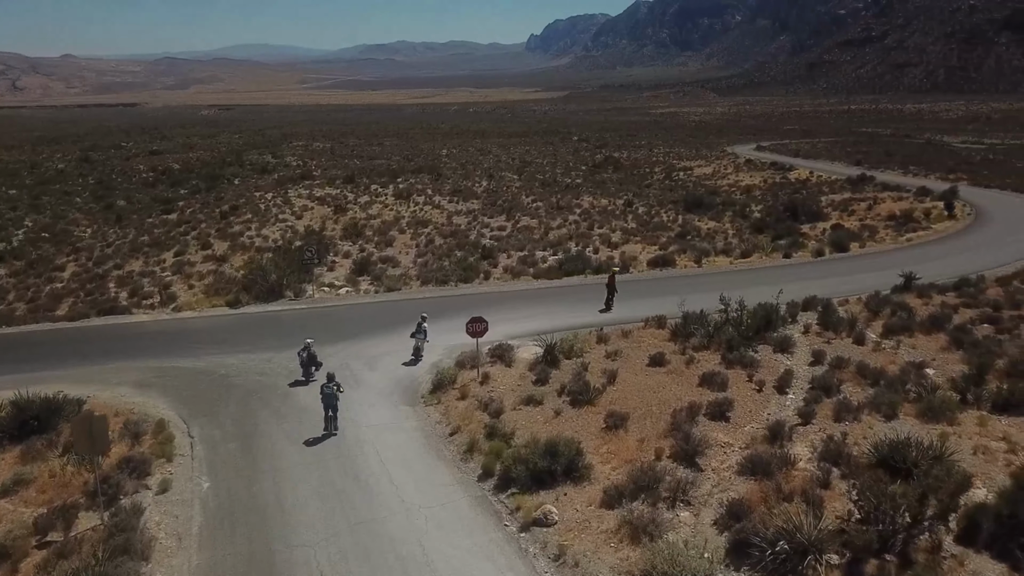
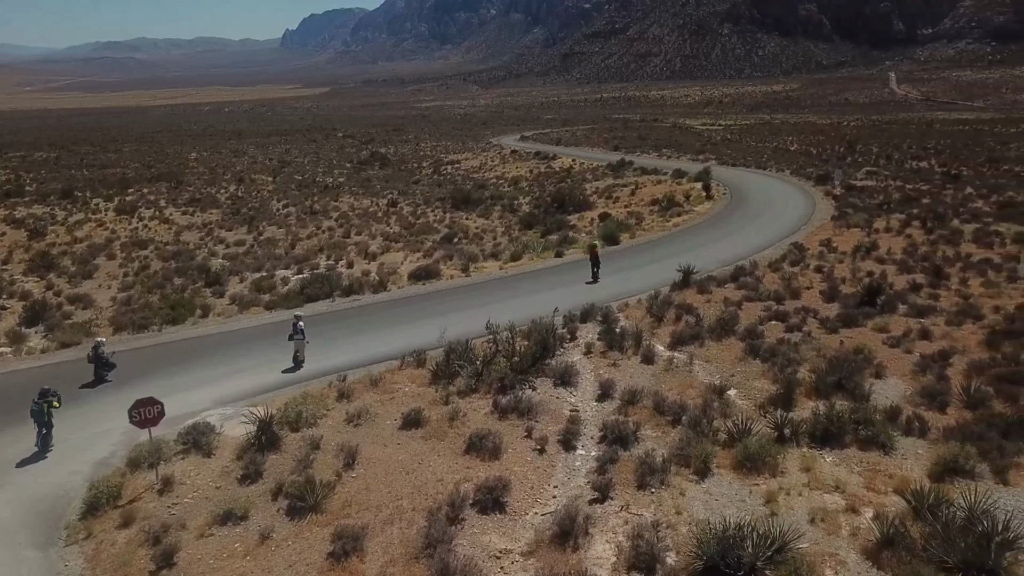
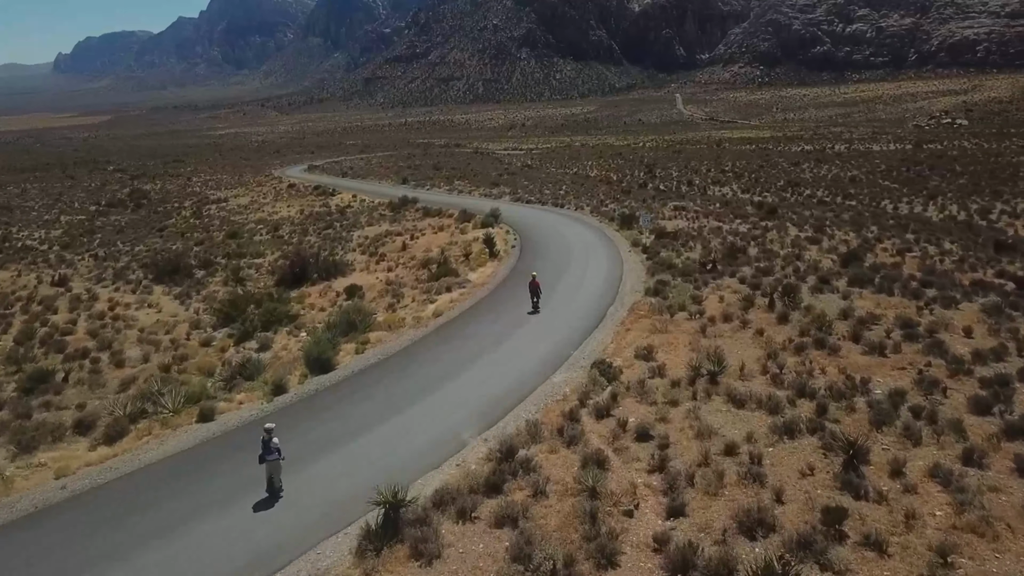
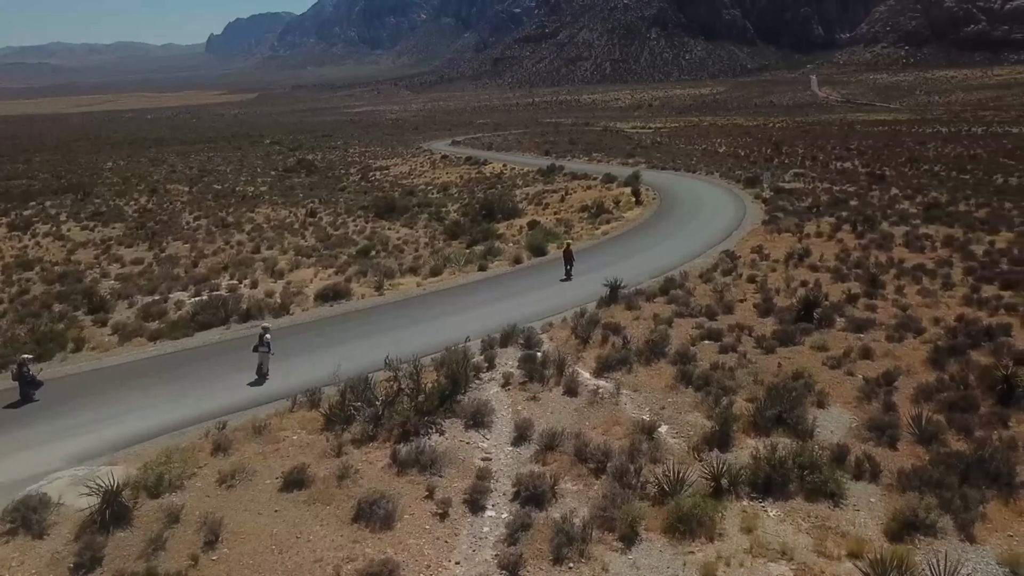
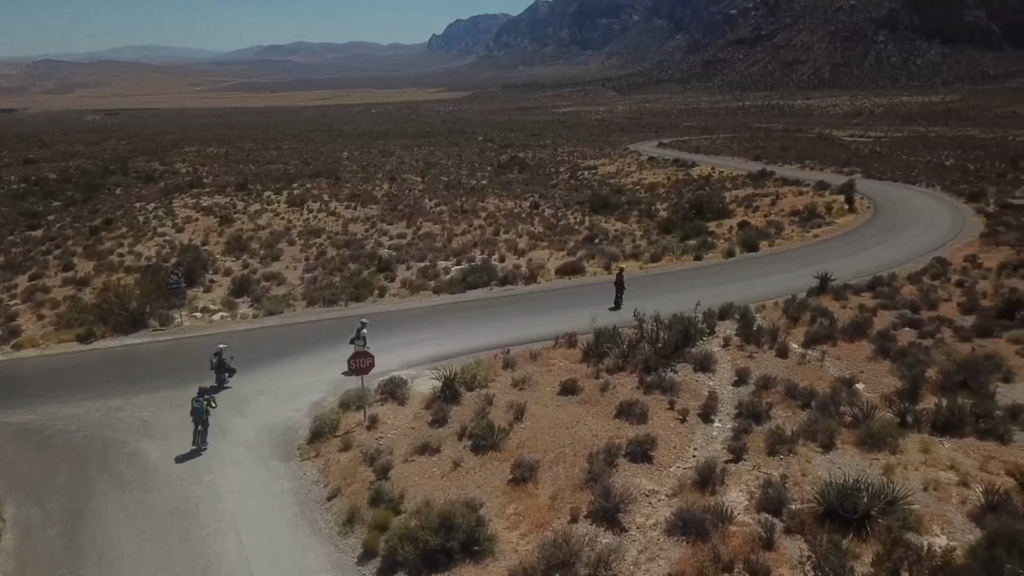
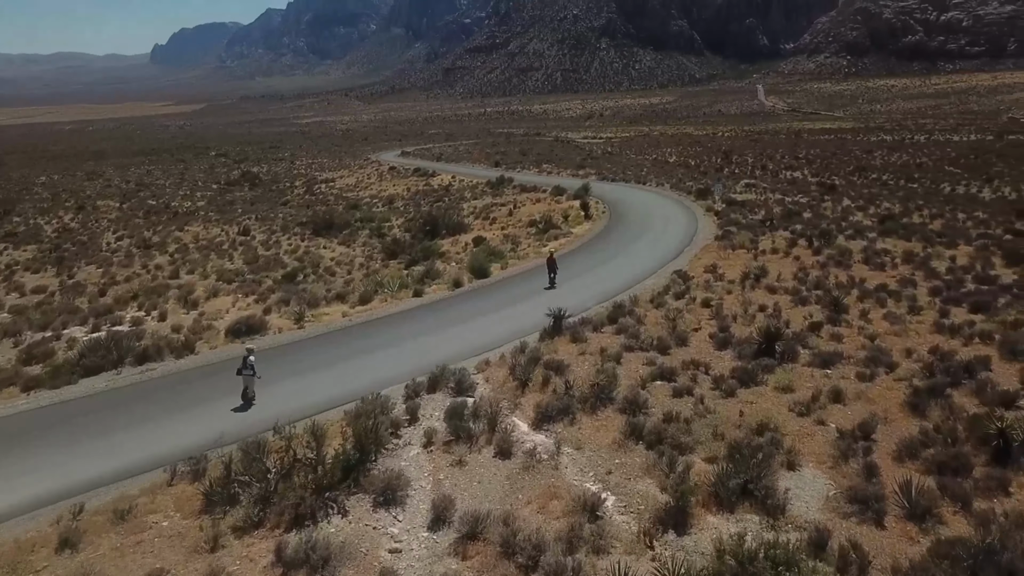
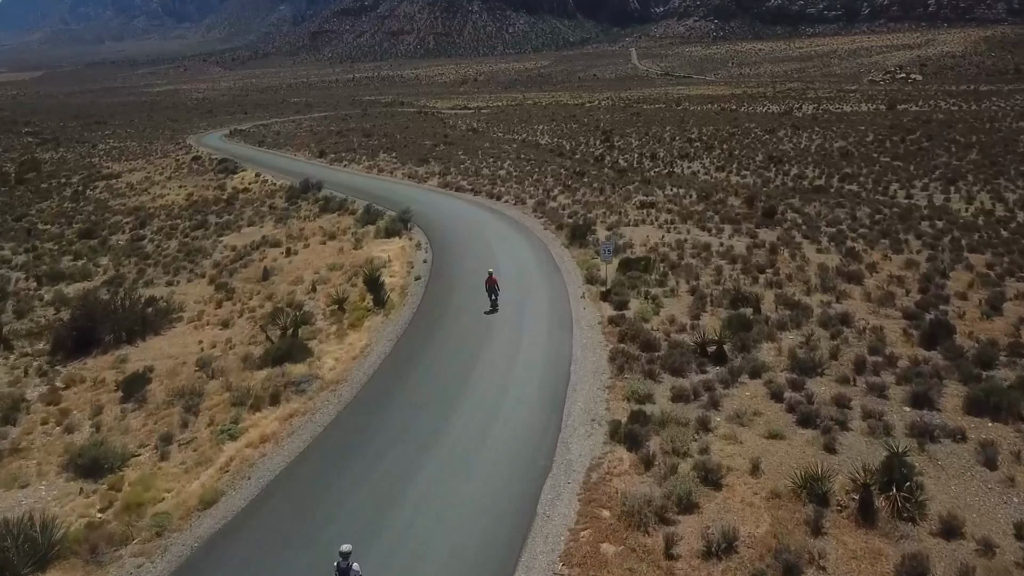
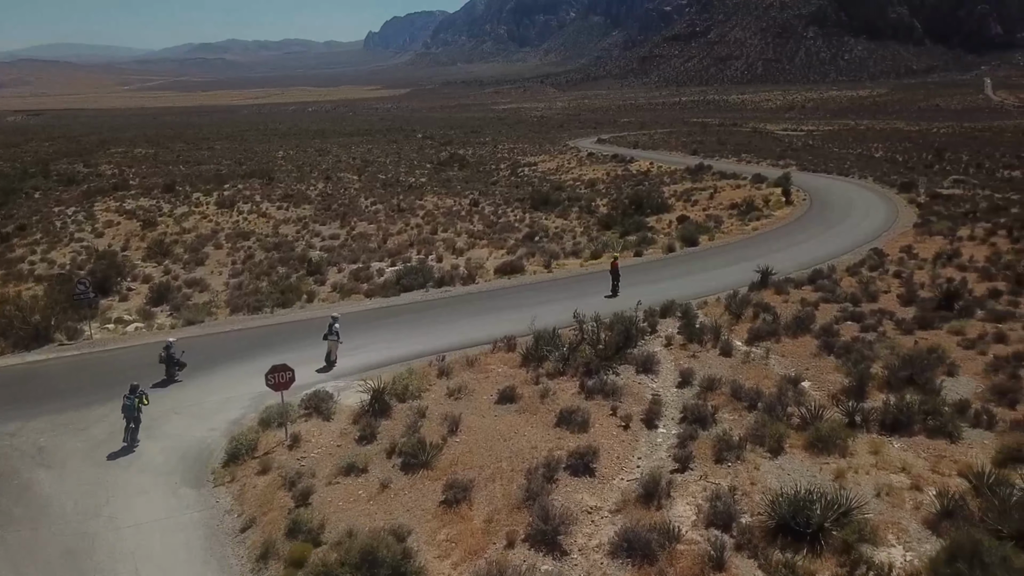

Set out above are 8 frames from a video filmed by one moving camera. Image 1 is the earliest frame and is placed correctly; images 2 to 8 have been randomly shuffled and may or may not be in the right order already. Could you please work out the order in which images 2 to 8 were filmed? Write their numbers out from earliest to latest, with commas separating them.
5, 8, 2, 4, 6, 3, 7
